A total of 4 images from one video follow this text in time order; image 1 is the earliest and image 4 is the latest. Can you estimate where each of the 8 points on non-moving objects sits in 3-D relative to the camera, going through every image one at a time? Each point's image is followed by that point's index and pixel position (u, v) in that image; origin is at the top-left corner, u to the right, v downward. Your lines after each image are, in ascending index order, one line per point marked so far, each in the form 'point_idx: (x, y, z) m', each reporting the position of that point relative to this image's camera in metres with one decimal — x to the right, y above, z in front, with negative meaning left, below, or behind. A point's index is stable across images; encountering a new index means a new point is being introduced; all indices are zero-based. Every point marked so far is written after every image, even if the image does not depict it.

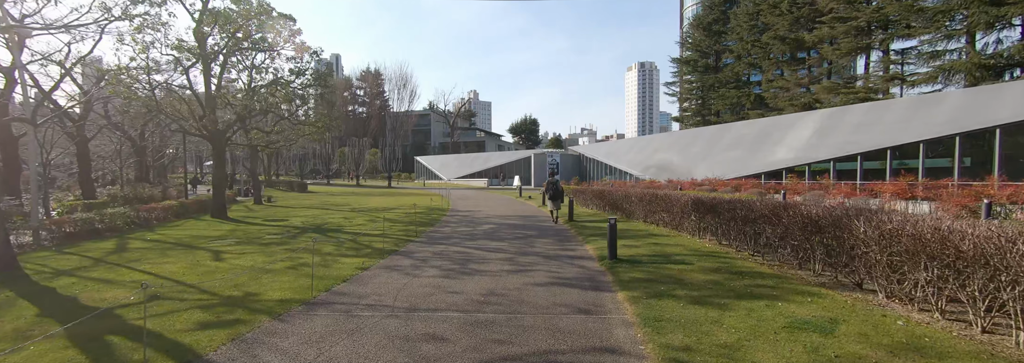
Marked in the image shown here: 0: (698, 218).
0: (+4.2, -0.8, +10.3) m
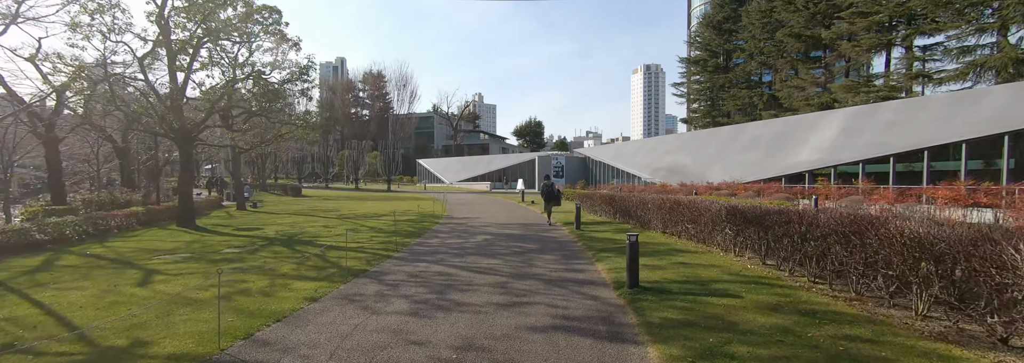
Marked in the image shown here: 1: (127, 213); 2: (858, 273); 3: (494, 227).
0: (+4.1, -0.9, +8.5) m
1: (-13.7, -1.1, +16.4) m
2: (+4.2, -1.1, +5.6) m
3: (-0.6, -1.5, +14.8) m
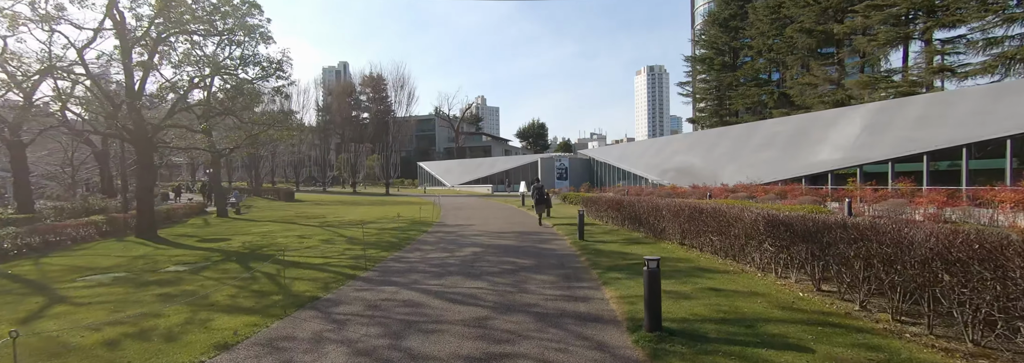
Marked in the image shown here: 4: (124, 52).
0: (+3.9, -1.0, +6.8) m
1: (-13.8, -1.3, +14.8) m
2: (+4.0, -1.1, +3.9) m
3: (-0.7, -1.6, +13.1) m
4: (-11.9, +4.0, +14.1) m
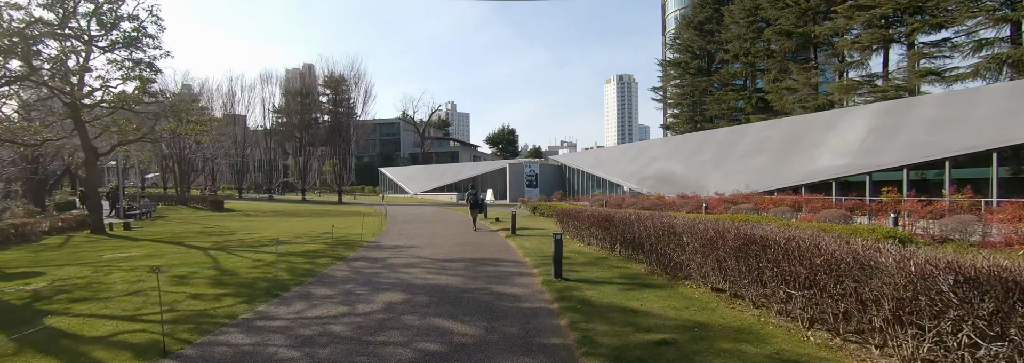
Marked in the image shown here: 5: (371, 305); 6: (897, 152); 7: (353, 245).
0: (+3.2, -1.1, +3.1) m
1: (-15.0, -1.5, +10.0) m
2: (+3.5, -1.2, +0.2) m
3: (-1.8, -1.8, +9.1) m
4: (-13.0, +3.9, +9.4) m
5: (-2.0, -1.8, +6.8) m
6: (+16.5, +1.2, +19.7) m
7: (-4.5, -1.8, +13.2) m
